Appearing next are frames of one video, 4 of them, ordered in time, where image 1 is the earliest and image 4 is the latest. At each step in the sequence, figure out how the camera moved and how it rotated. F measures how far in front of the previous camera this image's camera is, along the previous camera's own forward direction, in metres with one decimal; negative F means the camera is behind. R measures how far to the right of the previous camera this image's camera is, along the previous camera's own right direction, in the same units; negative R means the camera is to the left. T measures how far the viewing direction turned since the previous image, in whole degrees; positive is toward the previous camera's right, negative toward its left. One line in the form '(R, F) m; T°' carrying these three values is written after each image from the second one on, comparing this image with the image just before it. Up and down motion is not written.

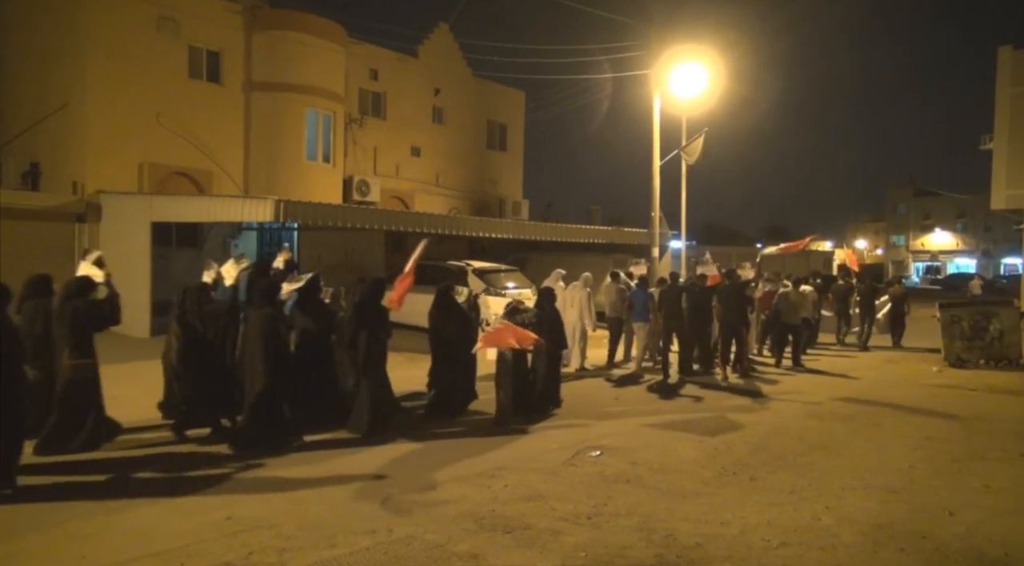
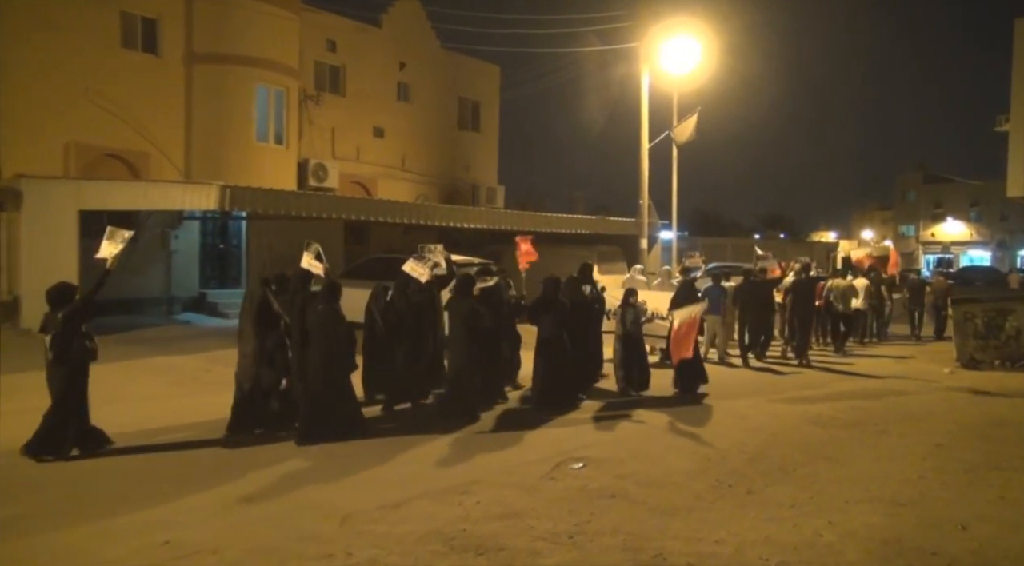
(+0.1, +0.7) m; +1°
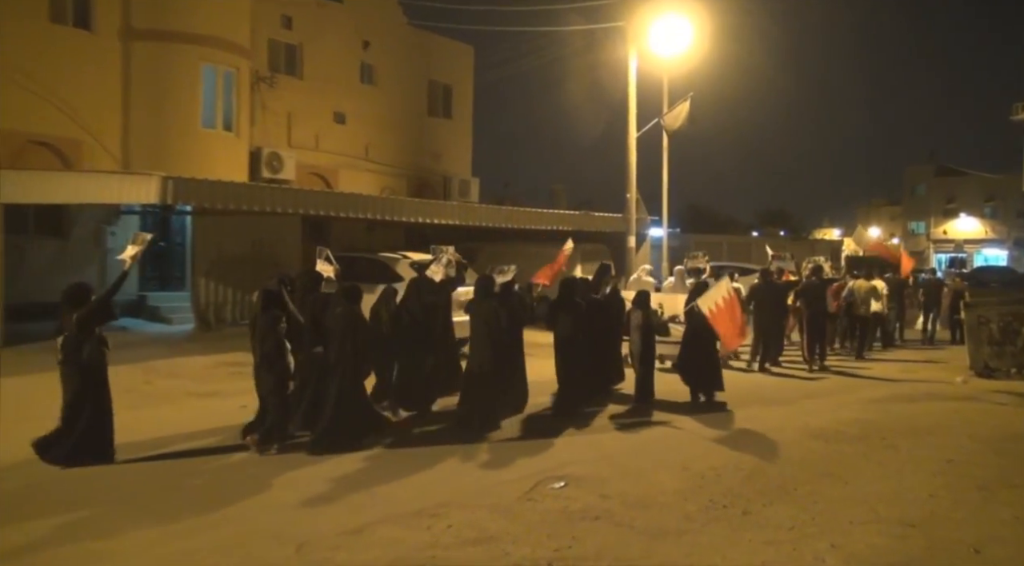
(+0.1, +0.6) m; +1°
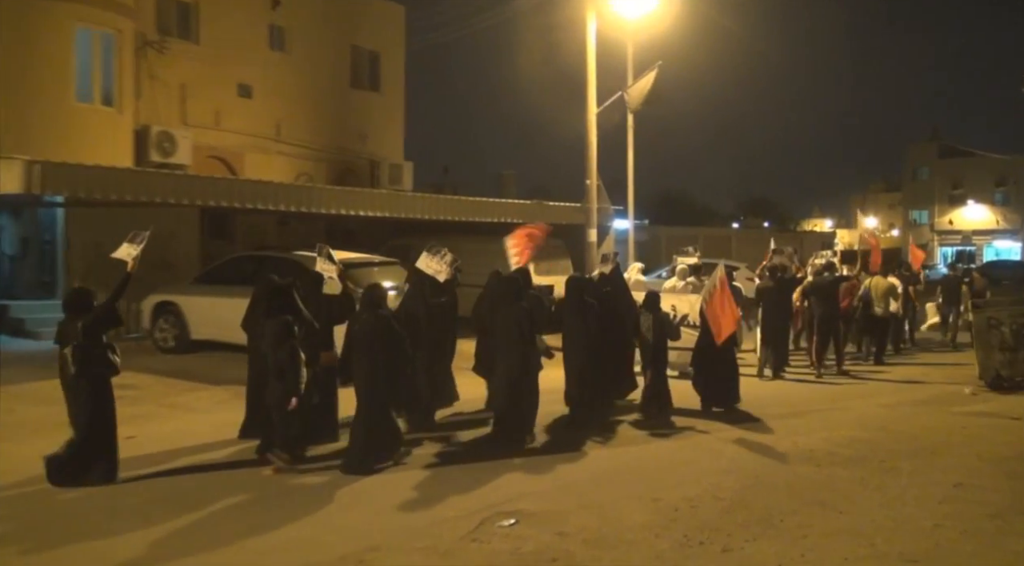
(+0.3, +0.9) m; +2°
